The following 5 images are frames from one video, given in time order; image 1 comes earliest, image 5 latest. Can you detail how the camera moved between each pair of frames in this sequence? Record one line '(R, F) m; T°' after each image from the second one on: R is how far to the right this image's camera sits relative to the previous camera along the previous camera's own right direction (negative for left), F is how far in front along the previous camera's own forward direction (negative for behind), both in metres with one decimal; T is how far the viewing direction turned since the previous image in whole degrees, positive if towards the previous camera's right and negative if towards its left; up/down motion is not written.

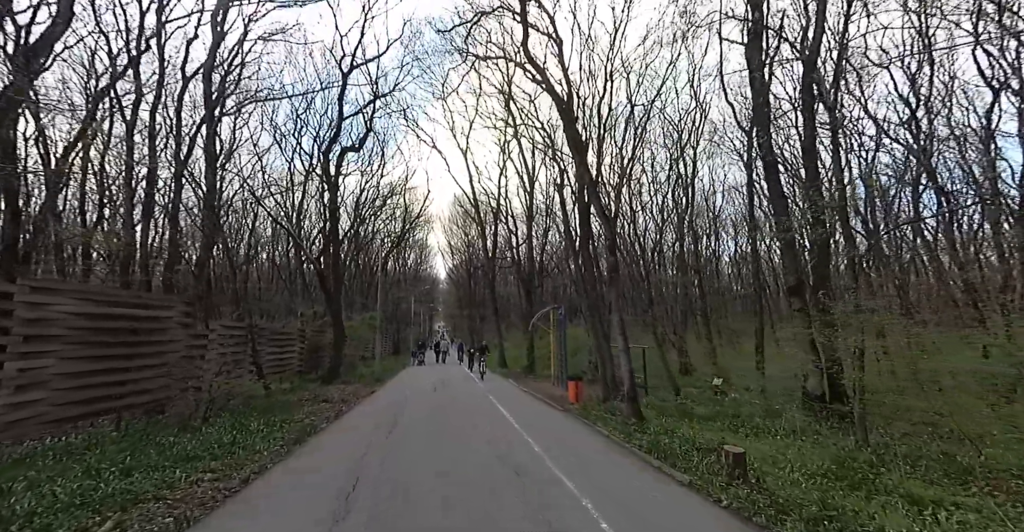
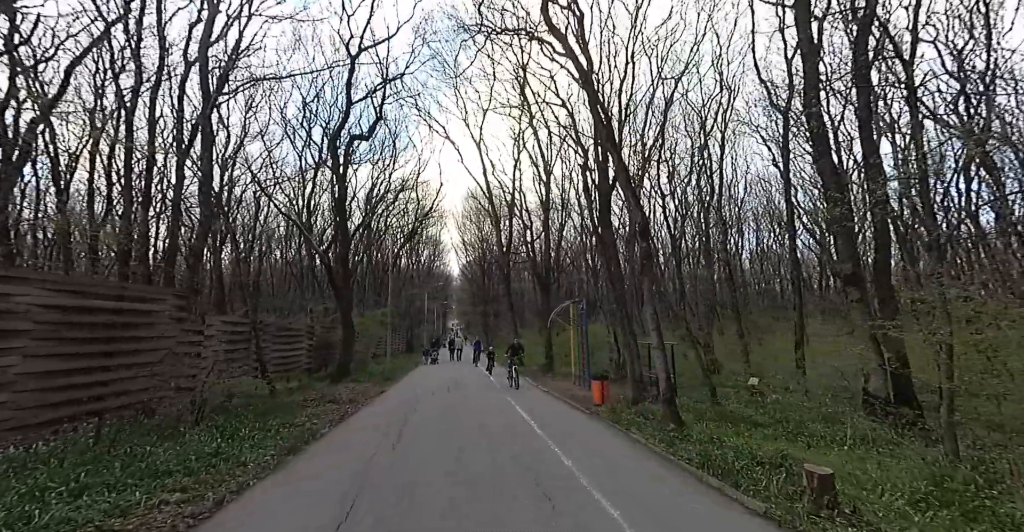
(-0.1, +1.1) m; -1°
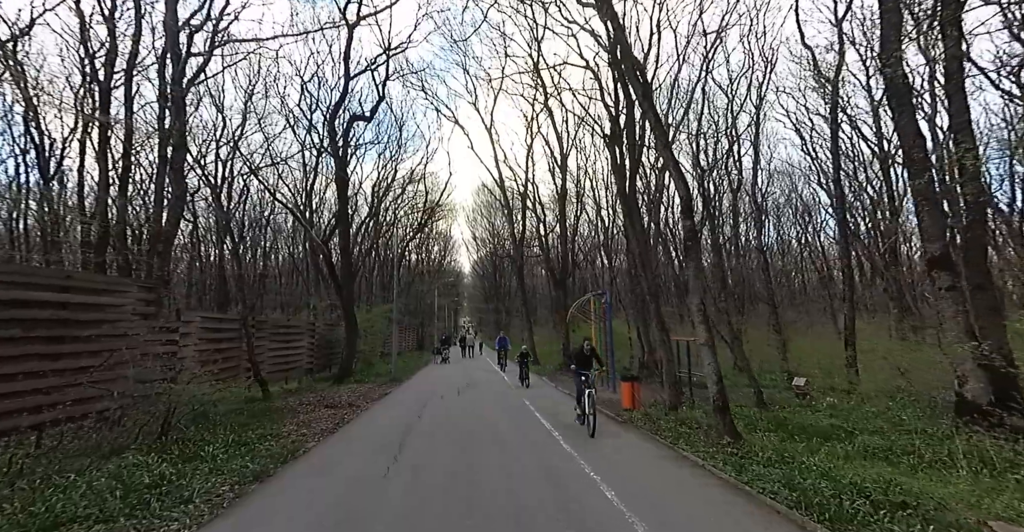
(-0.1, +1.5) m; -1°
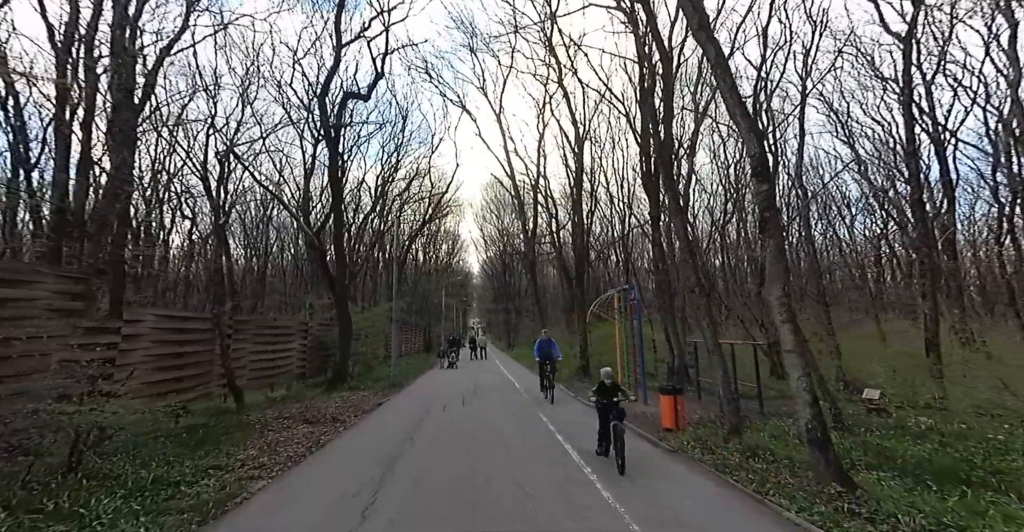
(-0.1, +2.0) m; -1°
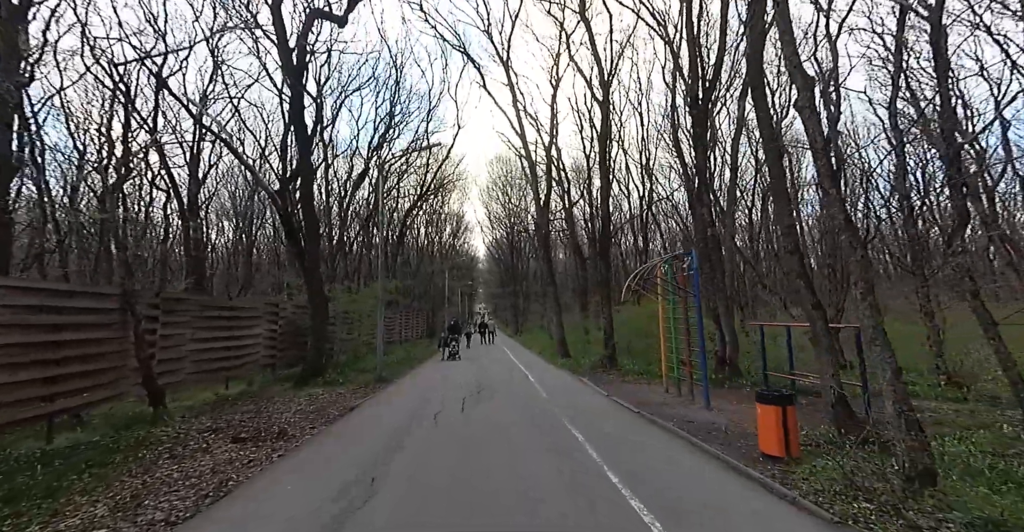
(-0.2, +3.3) m; -1°
